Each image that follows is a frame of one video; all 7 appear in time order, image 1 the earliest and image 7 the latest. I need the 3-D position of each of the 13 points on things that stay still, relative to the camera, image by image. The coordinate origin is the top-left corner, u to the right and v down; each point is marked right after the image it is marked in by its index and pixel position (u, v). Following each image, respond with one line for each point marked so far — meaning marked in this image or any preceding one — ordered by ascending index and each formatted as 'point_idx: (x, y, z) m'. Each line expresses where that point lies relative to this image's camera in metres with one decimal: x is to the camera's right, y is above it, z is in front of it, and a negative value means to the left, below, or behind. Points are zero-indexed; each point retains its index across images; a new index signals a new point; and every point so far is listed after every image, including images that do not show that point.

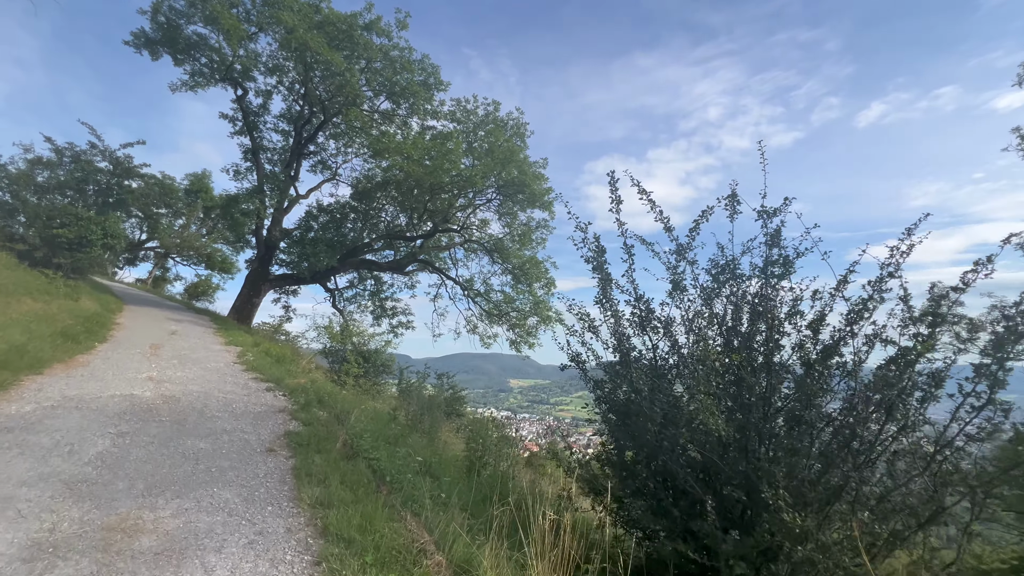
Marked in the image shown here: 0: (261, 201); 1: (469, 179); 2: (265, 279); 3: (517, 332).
0: (-8.5, +3.0, +15.2) m
1: (-1.3, +3.8, +15.0) m
2: (-9.1, +0.3, +16.6) m
3: (+0.1, -1.6, +16.1) m
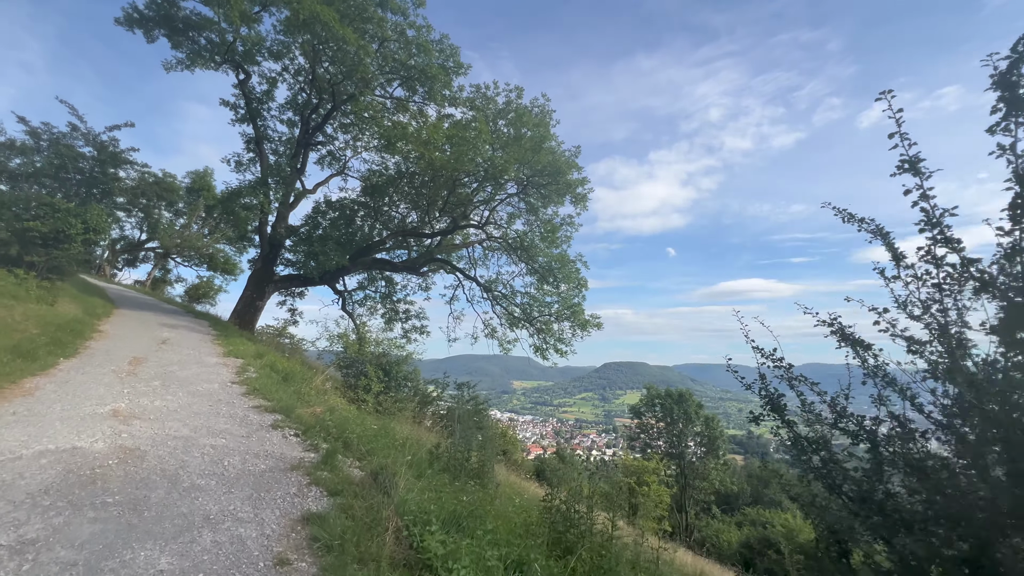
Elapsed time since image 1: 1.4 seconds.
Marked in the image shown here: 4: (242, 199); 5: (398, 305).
0: (-7.6, +2.9, +13.9) m
1: (-0.5, +3.7, +13.7) m
2: (-8.3, +0.3, +15.3) m
3: (+0.9, -1.7, +14.7) m
4: (-8.3, +2.8, +13.8) m
5: (-4.6, -0.7, +18.4) m
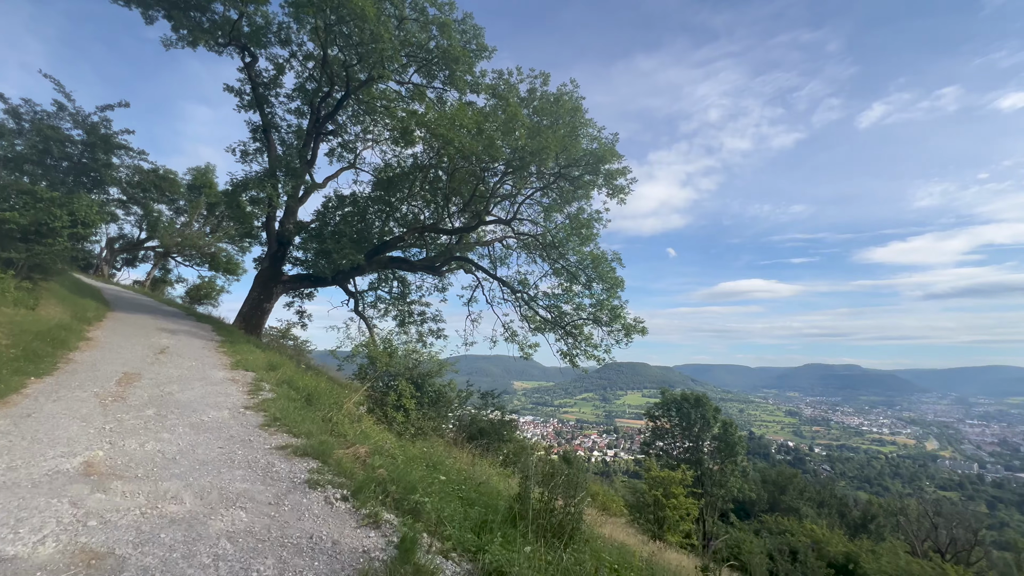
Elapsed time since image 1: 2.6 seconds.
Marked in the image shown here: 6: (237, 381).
0: (-6.8, +2.9, +12.8) m
1: (+0.3, +3.7, +12.6) m
2: (-7.5, +0.2, +14.2) m
3: (+1.8, -1.7, +13.6) m
4: (-7.4, +2.7, +12.7) m
5: (-3.8, -0.7, +17.3) m
6: (-3.6, -1.2, +5.8) m
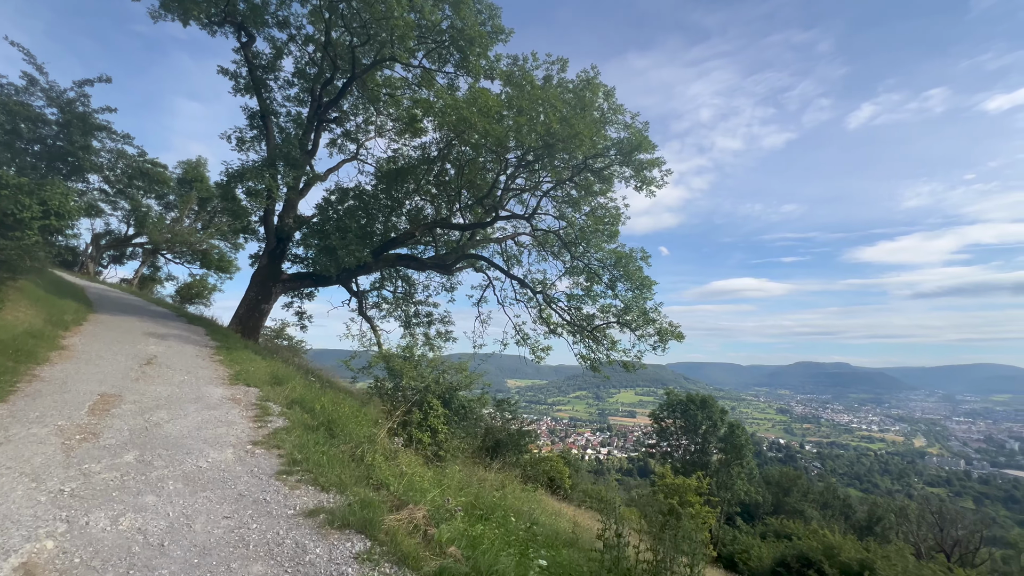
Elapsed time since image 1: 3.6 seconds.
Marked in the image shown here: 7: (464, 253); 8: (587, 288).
0: (-6.3, +2.9, +11.8) m
1: (+0.8, +3.7, +11.7) m
2: (-7.0, +0.3, +13.2) m
3: (+2.2, -1.7, +12.8) m
4: (-6.9, +2.8, +11.7) m
5: (-3.4, -0.7, +16.3) m
6: (-3.0, -1.2, +4.9) m
7: (-1.5, +1.1, +14.3) m
8: (+2.1, 0.0, +12.7) m
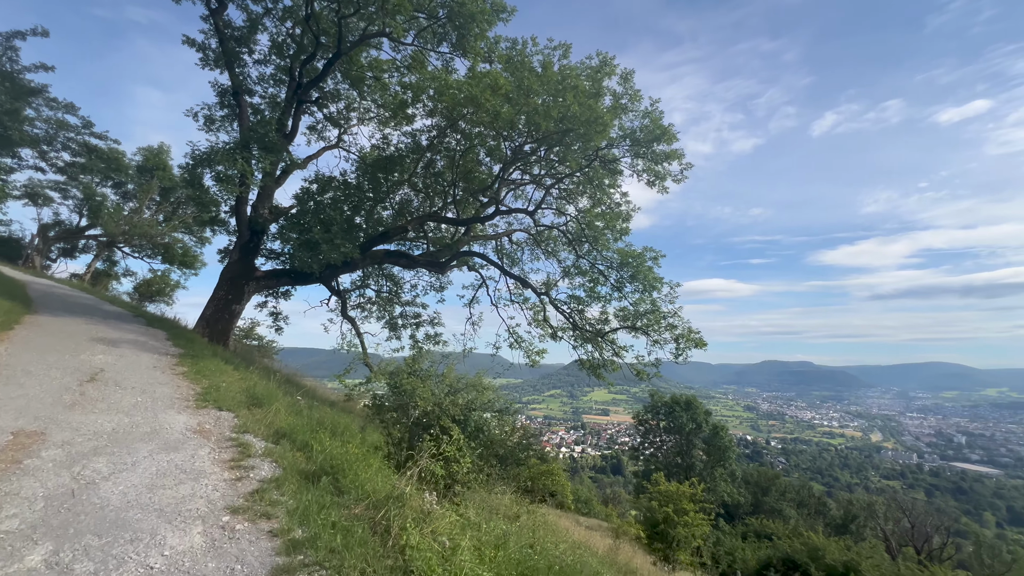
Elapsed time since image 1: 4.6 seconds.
0: (-6.2, +3.0, +10.5) m
1: (+0.9, +3.7, +10.8) m
2: (-7.0, +0.3, +11.9) m
3: (+2.2, -1.7, +11.9) m
4: (-6.9, +2.8, +10.4) m
5: (-3.6, -0.7, +15.2) m
6: (-2.6, -1.2, +3.8) m
7: (-1.6, +1.1, +13.2) m
8: (+2.1, 0.0, +11.9) m
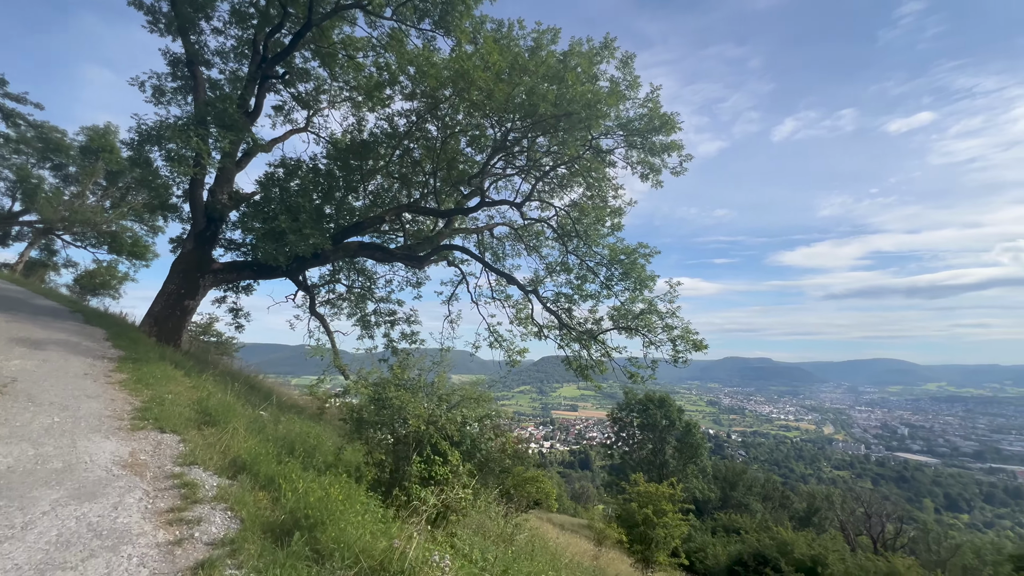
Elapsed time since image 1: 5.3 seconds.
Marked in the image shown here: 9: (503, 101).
0: (-6.5, +3.1, +9.4) m
1: (+0.6, +3.8, +10.1) m
2: (-7.4, +0.5, +10.7) m
3: (+1.8, -1.7, +11.4) m
4: (-7.1, +2.9, +9.2) m
5: (-4.2, -0.5, +14.3) m
6: (-2.4, -1.2, +3.0) m
7: (-2.1, +1.2, +12.4) m
8: (+1.7, 0.0, +11.4) m
9: (-0.2, +4.2, +10.1) m
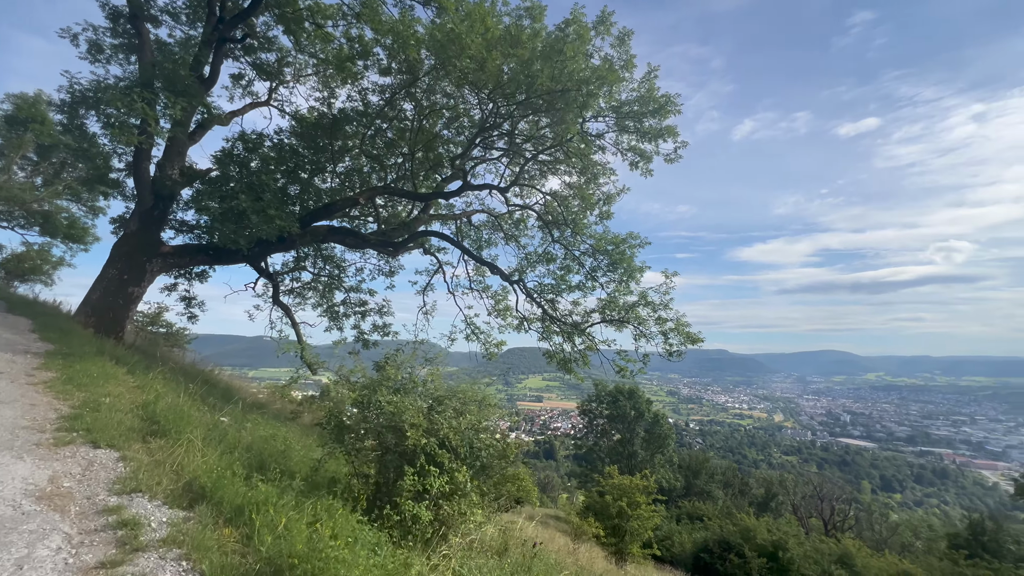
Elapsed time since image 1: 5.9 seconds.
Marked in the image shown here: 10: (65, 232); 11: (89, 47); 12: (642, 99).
0: (-6.7, +3.4, +8.3) m
1: (+0.3, +4.0, +9.5) m
2: (-7.8, +0.8, +9.6) m
3: (+1.3, -1.4, +11.0) m
4: (-7.3, +3.2, +8.1) m
5: (-4.8, -0.2, +13.4) m
6: (-2.2, -1.1, +2.3) m
7: (-2.6, +1.5, +11.7) m
8: (+1.3, +0.3, +10.9) m
9: (-0.5, +4.4, +9.4) m
10: (-19.3, +2.4, +19.4) m
11: (-7.6, +4.3, +8.1) m
12: (+2.5, +3.6, +8.6) m
